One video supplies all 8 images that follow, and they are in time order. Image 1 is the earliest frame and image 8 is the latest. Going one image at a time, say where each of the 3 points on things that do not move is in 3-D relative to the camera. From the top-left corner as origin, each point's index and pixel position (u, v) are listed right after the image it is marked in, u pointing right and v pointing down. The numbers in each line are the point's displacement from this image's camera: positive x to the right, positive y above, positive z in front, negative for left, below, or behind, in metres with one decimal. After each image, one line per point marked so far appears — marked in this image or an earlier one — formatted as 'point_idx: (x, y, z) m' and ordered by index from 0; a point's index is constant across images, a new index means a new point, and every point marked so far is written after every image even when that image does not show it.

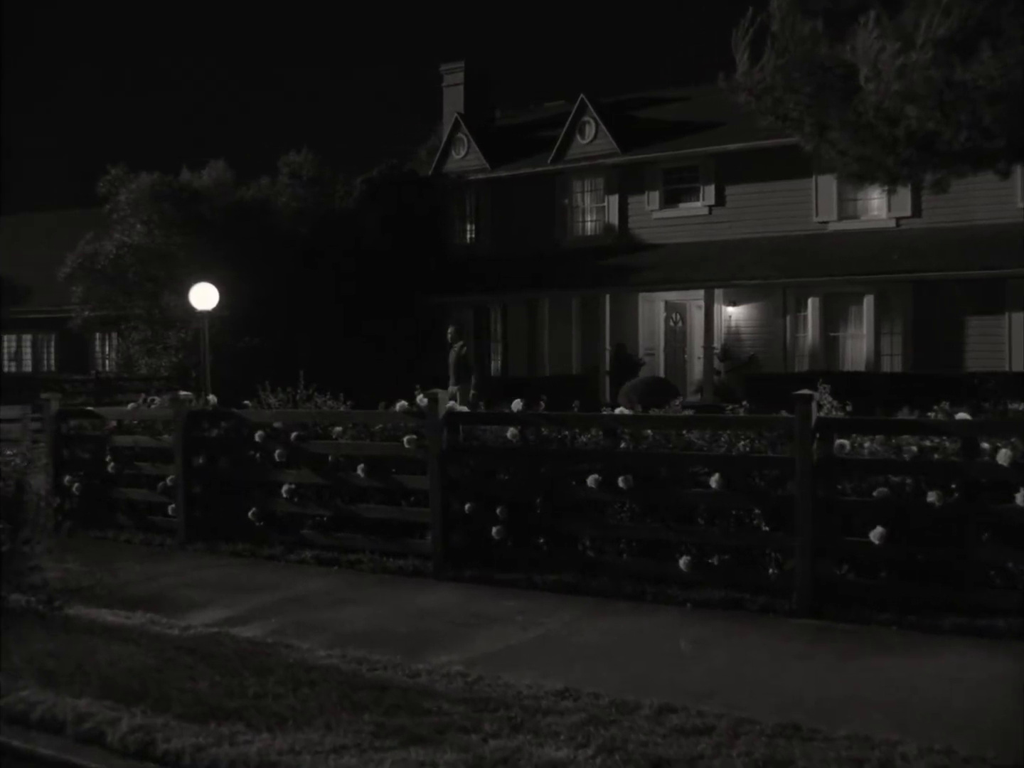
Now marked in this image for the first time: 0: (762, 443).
0: (+1.6, -0.4, +8.6) m
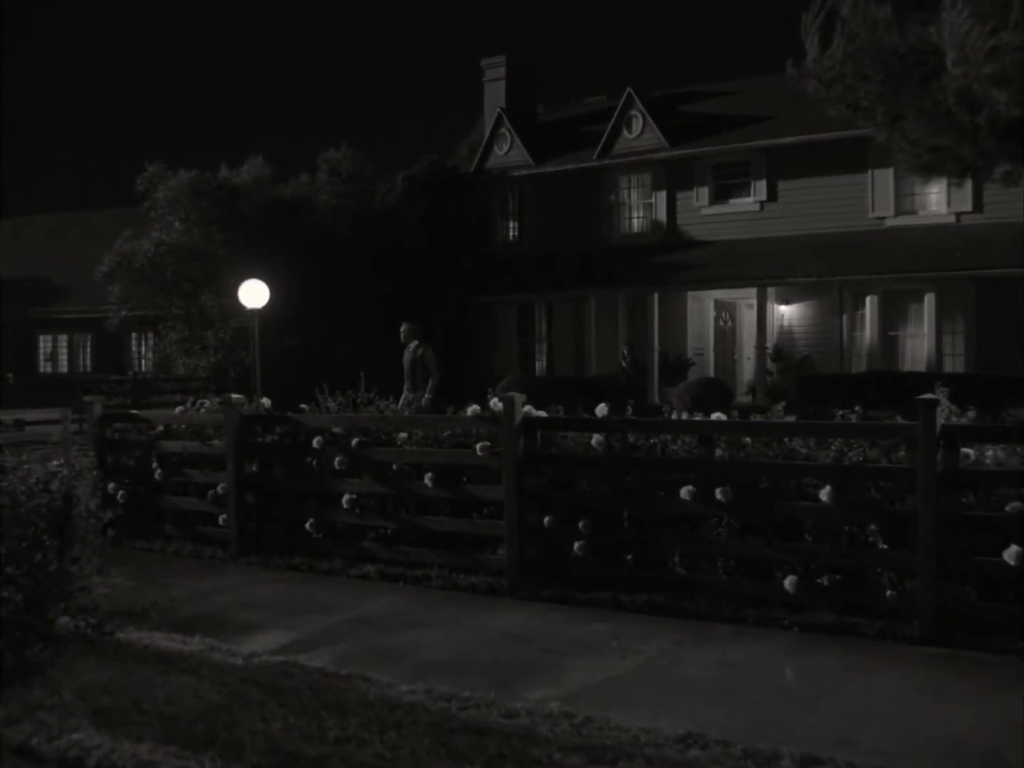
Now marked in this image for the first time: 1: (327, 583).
0: (+2.1, -0.4, +7.9) m
1: (-1.2, -1.4, +9.4) m
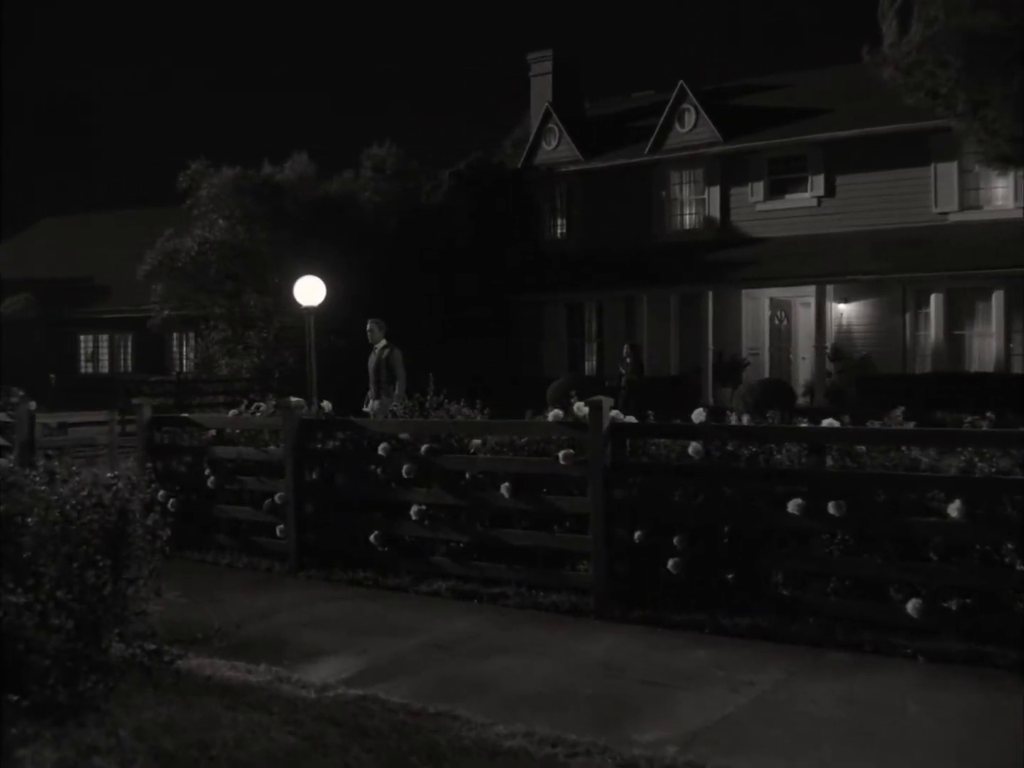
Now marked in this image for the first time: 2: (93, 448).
0: (+2.6, -0.4, +7.1) m
1: (-0.7, -1.4, +8.7) m
2: (-4.2, -0.6, +13.9) m
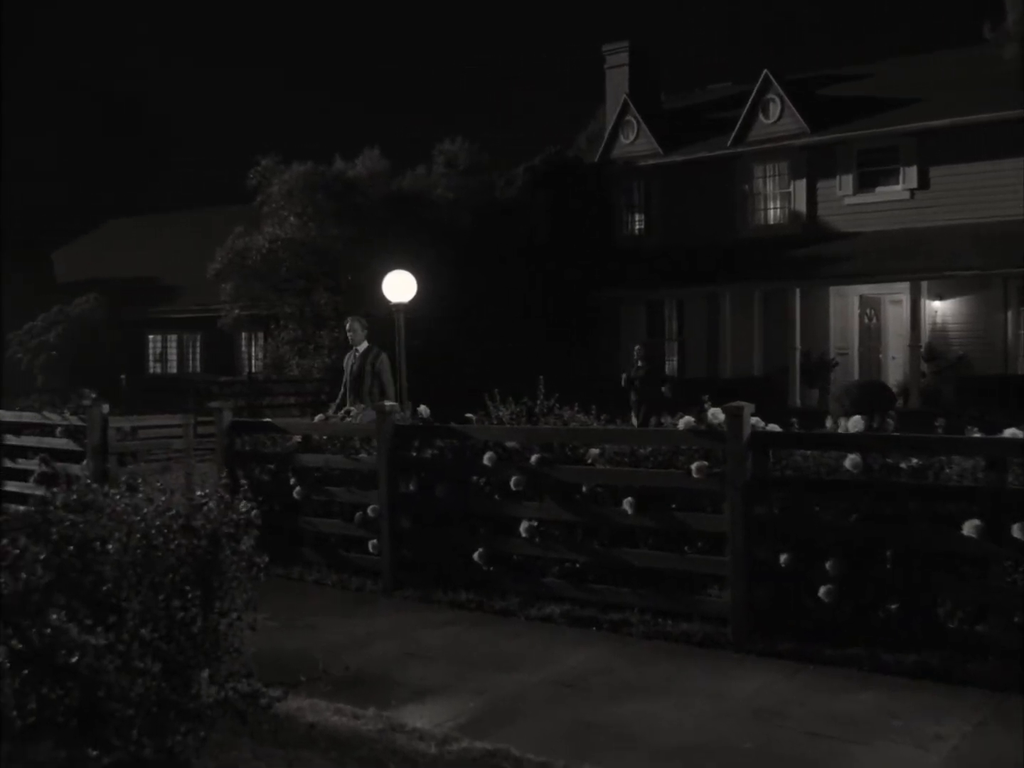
0: (+3.2, -0.4, +6.2) m
1: (0.0, -1.4, +7.9) m
2: (-3.3, -0.7, +13.2) m
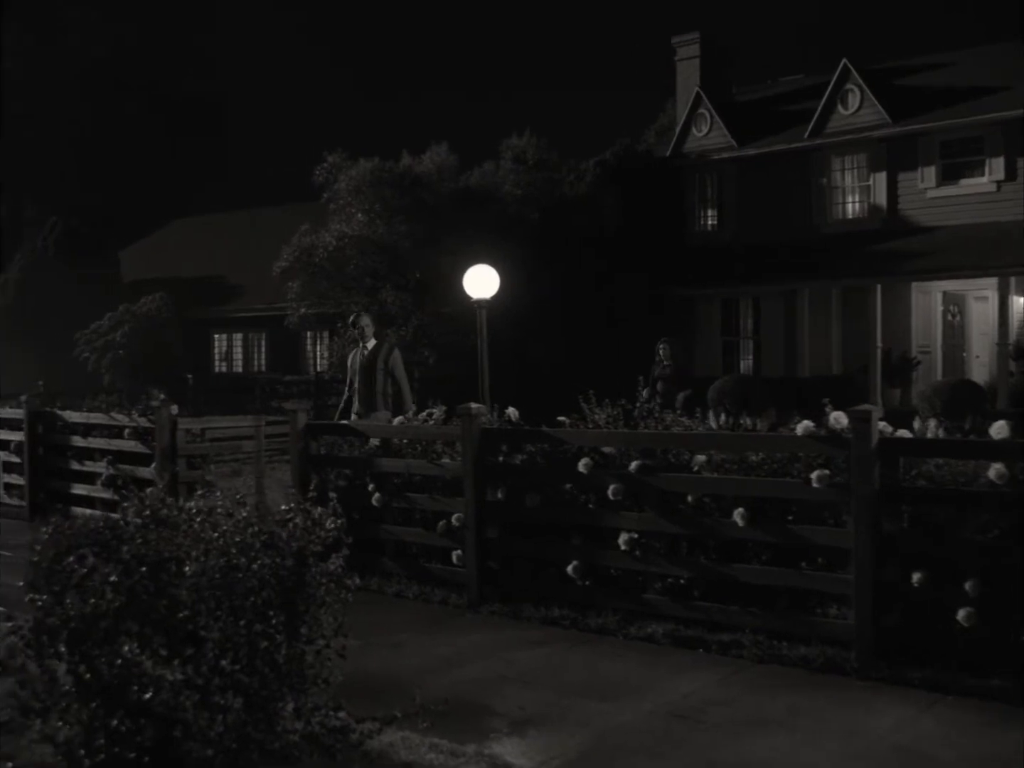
0: (+3.6, -0.4, +5.4) m
1: (+0.5, -1.4, +7.3) m
2: (-2.5, -0.7, +12.7) m
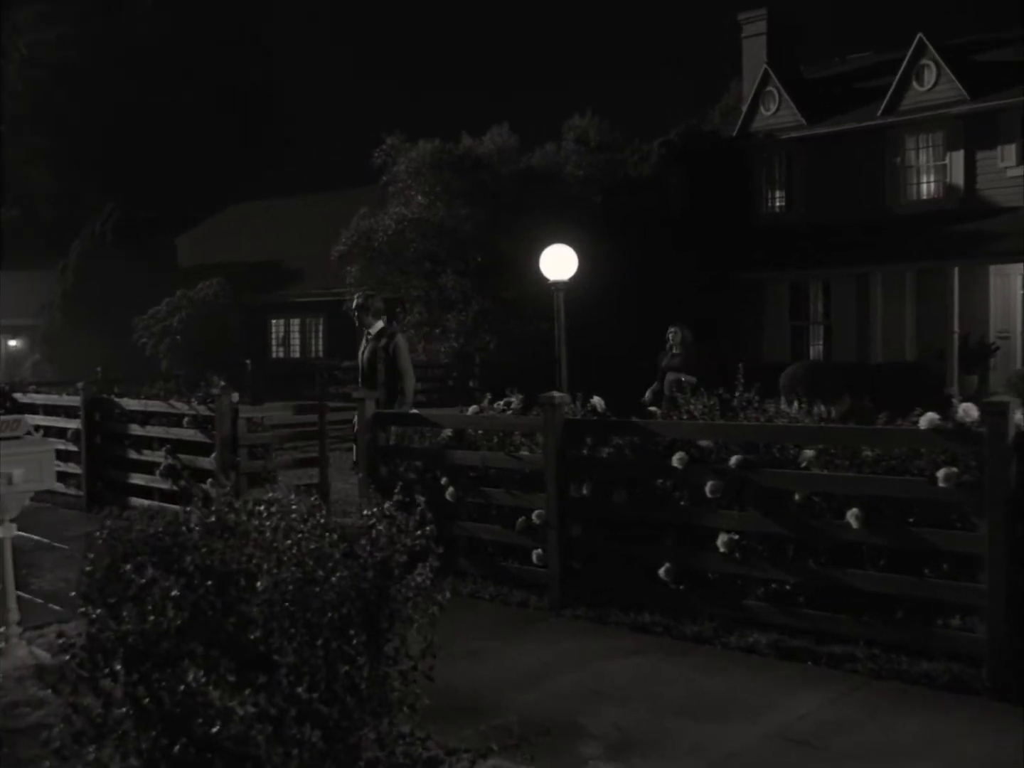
0: (+4.0, -0.4, +4.7) m
1: (+0.9, -1.3, +6.7) m
2: (-1.9, -0.5, +12.3) m
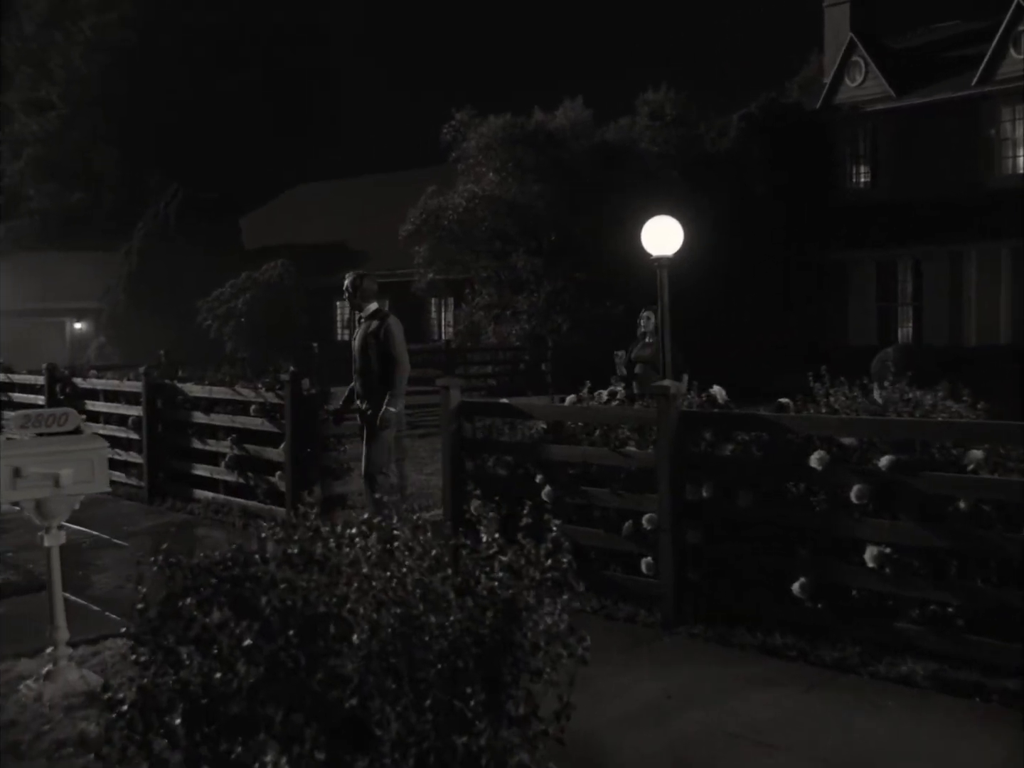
0: (+4.4, -0.4, +3.6) m
1: (+1.4, -1.3, +5.8) m
2: (-1.1, -0.4, +11.4) m
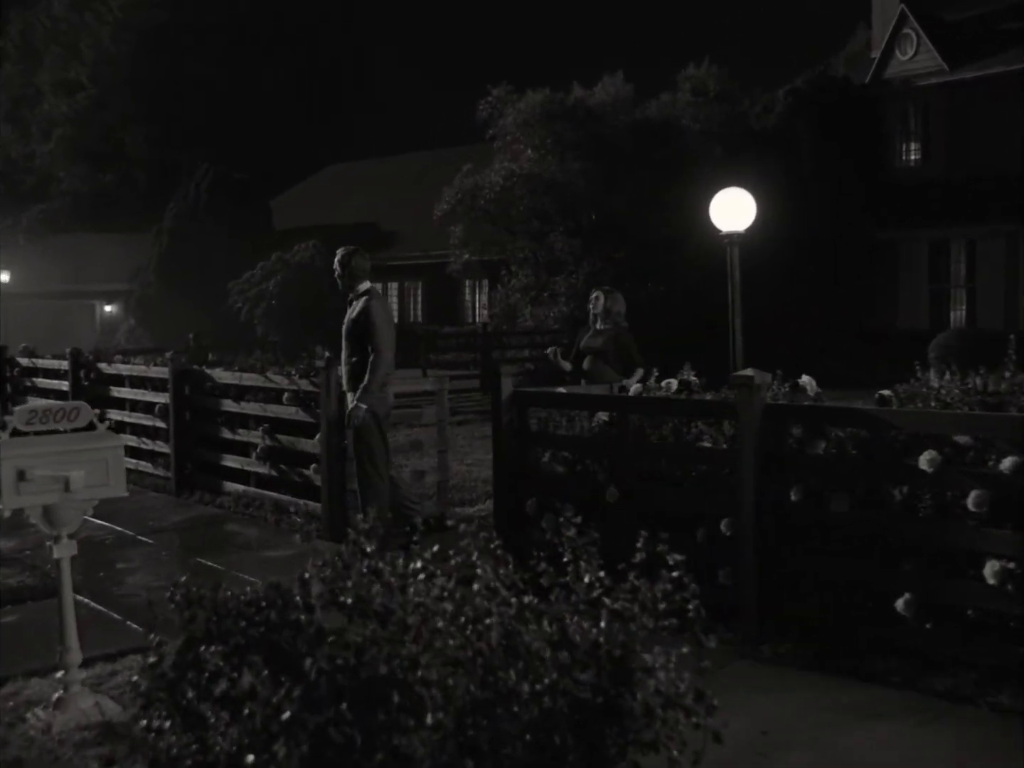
0: (+4.6, -0.4, +2.8) m
1: (+1.7, -1.3, +5.0) m
2: (-0.8, -0.3, +10.7) m
